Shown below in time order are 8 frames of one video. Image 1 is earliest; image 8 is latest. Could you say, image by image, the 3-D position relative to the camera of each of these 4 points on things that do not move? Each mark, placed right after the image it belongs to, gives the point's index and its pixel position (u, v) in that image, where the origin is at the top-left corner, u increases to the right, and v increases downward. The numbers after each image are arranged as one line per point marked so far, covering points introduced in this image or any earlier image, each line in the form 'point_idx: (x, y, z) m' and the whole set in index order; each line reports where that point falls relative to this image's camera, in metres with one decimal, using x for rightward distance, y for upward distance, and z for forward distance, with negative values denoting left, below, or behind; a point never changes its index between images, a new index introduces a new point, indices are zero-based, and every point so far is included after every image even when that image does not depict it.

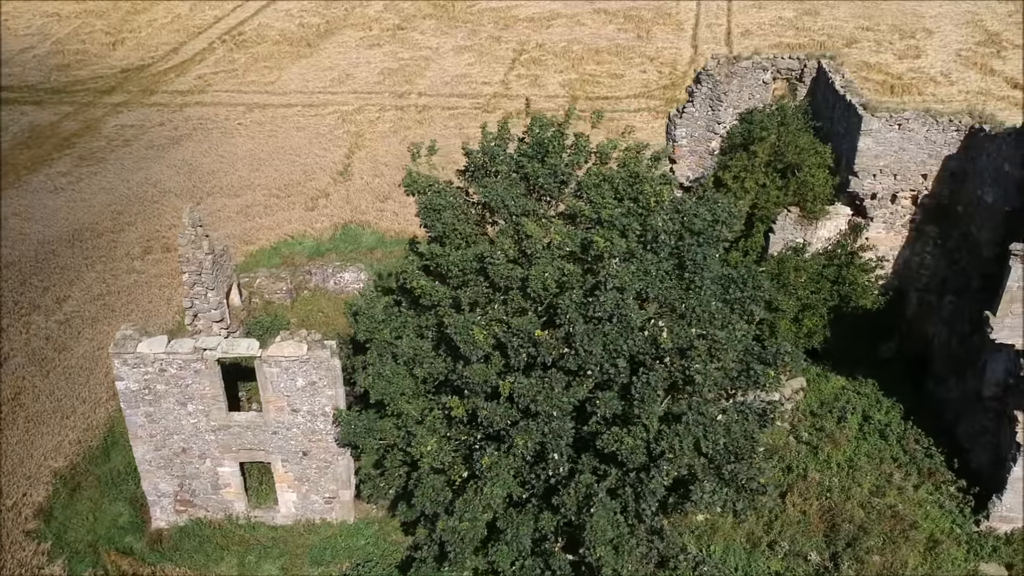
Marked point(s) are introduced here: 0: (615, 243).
0: (+0.7, +0.3, +7.1) m
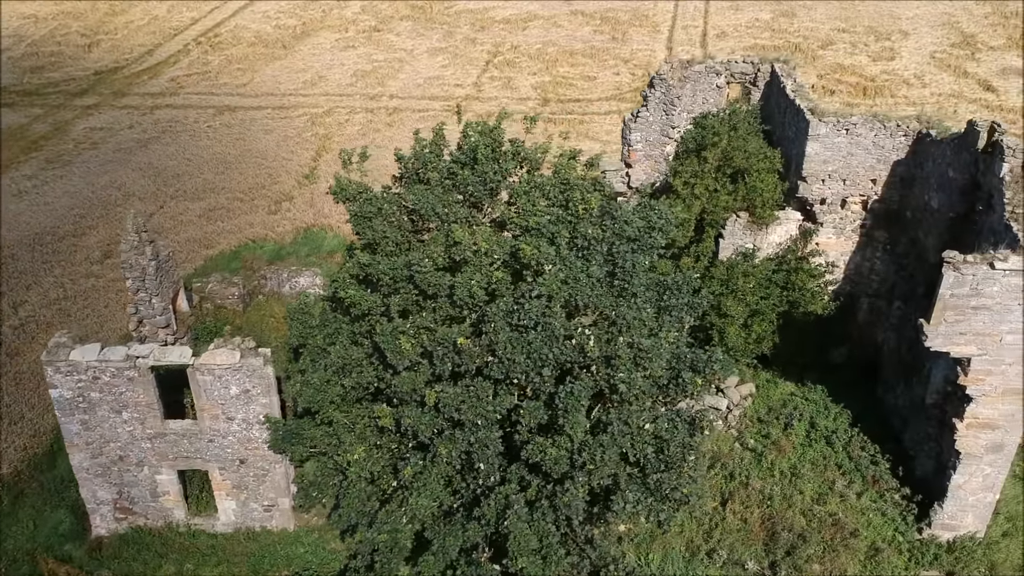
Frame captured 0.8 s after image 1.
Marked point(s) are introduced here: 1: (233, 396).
0: (+0.2, +0.3, +7.1) m
1: (-2.2, -0.9, +8.1) m
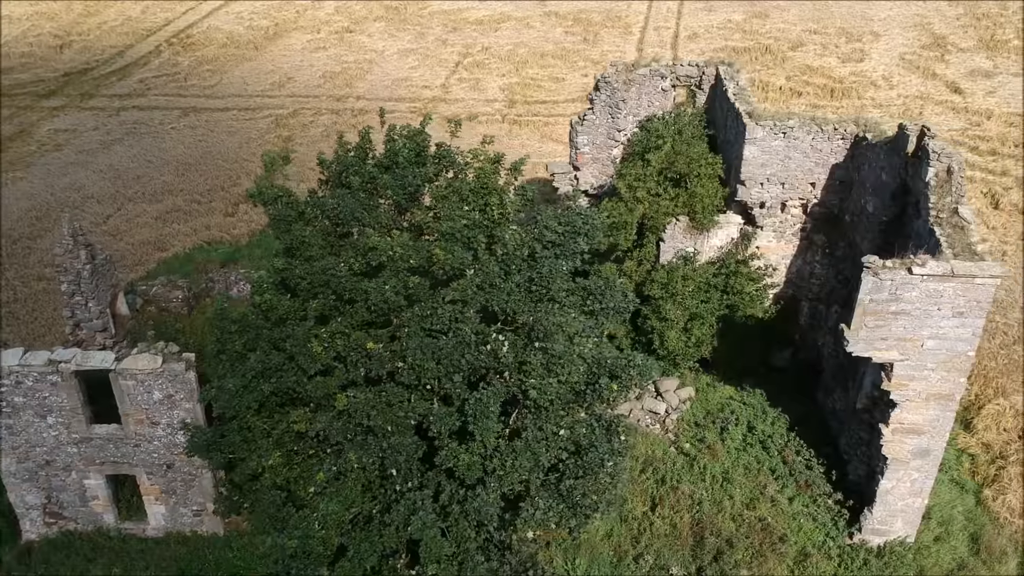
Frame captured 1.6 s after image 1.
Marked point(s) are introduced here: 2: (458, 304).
0: (-0.4, +0.2, +7.1) m
1: (-2.8, -0.9, +8.0) m
2: (-0.4, -0.1, +7.0) m
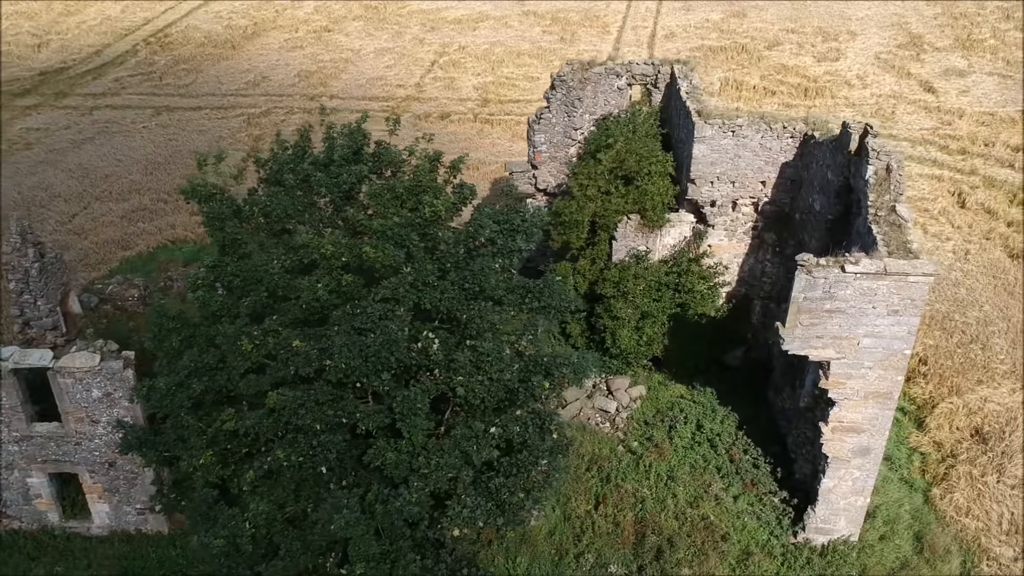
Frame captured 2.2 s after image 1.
0: (-0.8, +0.2, +7.1) m
1: (-3.3, -0.9, +8.0) m
2: (-0.8, -0.1, +7.0) m
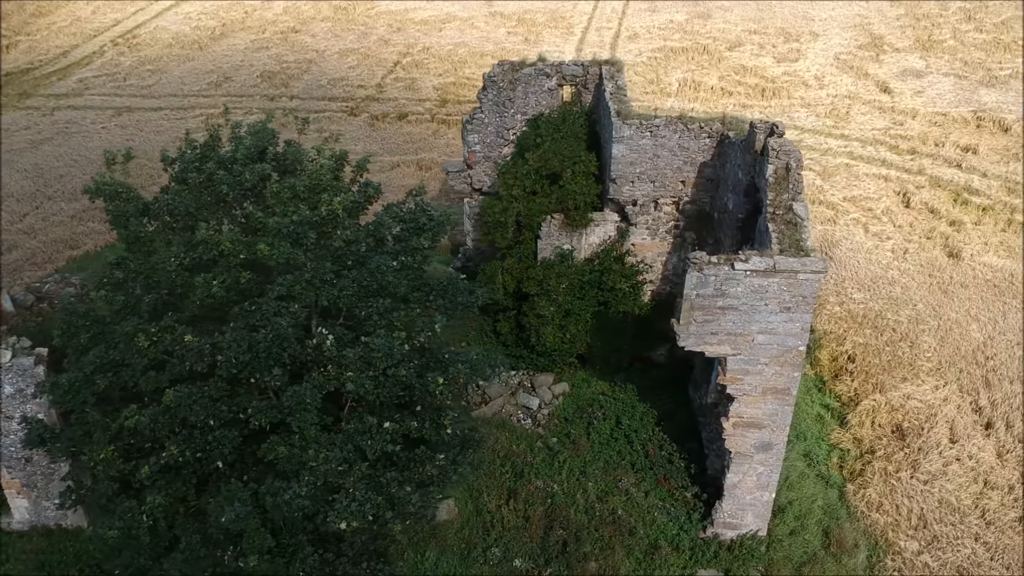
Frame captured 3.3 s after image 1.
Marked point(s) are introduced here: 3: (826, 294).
0: (-1.6, +0.3, +7.2) m
1: (-4.0, -0.9, +8.2) m
2: (-1.6, -0.1, +7.1) m
3: (+3.8, -0.1, +12.4) m
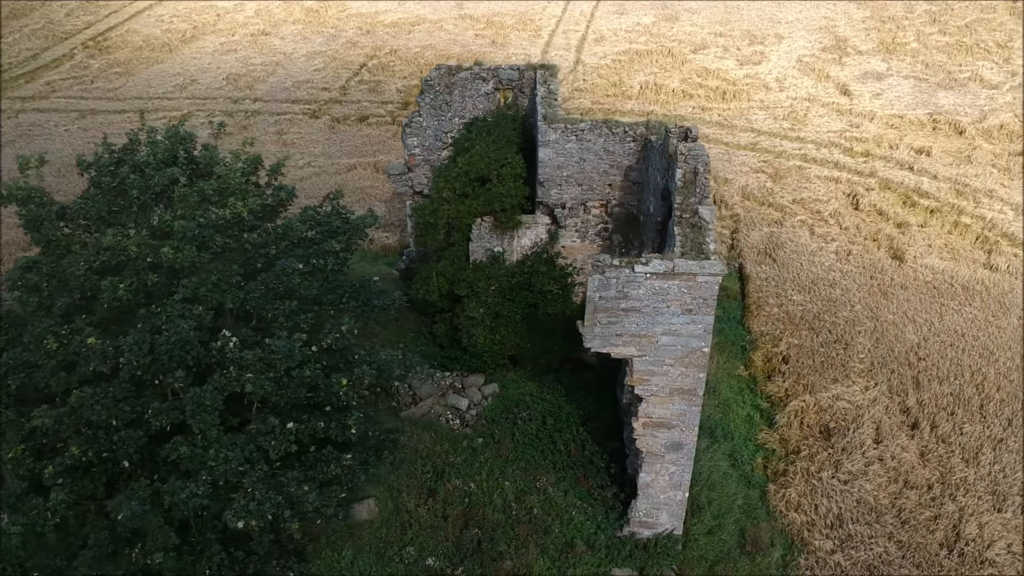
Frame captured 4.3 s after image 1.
0: (-2.3, +0.2, +7.3) m
1: (-4.7, -0.9, +8.3) m
2: (-2.3, -0.1, +7.2) m
3: (+3.1, -0.1, +12.5) m
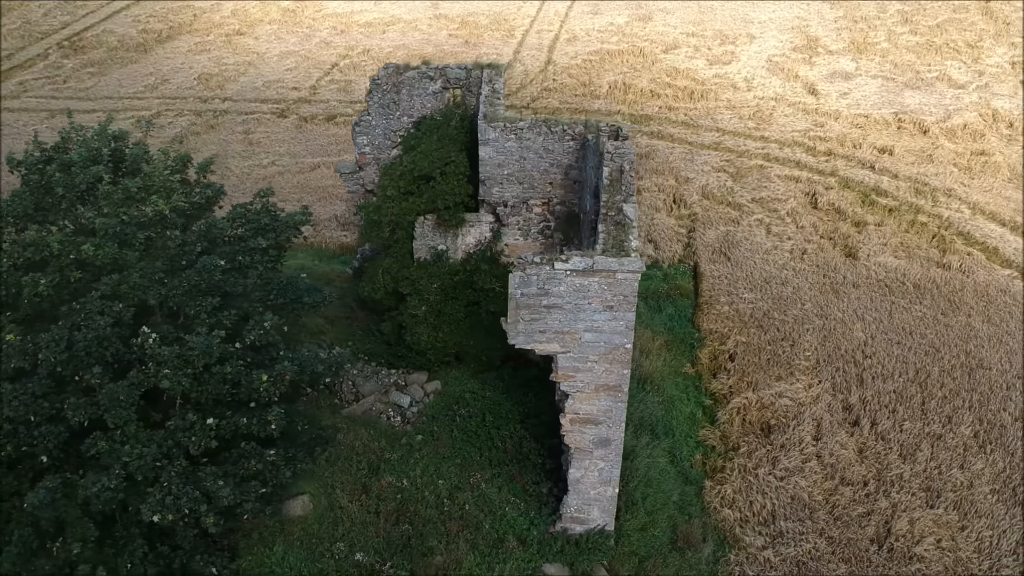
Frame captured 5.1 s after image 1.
0: (-2.9, +0.3, +7.4) m
1: (-5.3, -0.9, +8.3) m
2: (-2.9, -0.1, +7.3) m
3: (+2.5, -0.1, +12.6) m
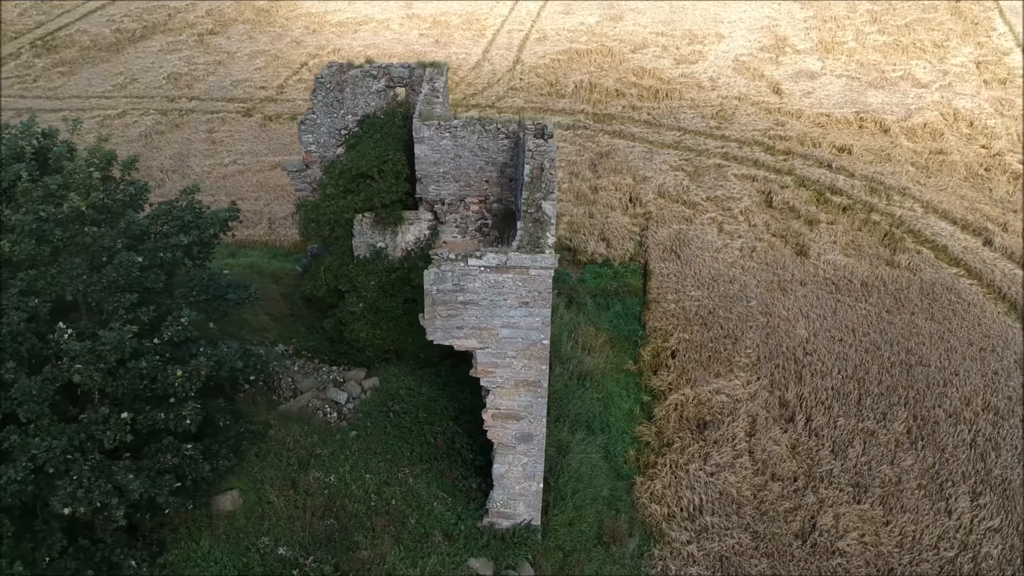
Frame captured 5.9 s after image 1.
0: (-3.5, +0.3, +7.4) m
1: (-5.9, -0.8, +8.4) m
2: (-3.5, 0.0, +7.4) m
3: (+1.9, -0.1, +12.7) m
